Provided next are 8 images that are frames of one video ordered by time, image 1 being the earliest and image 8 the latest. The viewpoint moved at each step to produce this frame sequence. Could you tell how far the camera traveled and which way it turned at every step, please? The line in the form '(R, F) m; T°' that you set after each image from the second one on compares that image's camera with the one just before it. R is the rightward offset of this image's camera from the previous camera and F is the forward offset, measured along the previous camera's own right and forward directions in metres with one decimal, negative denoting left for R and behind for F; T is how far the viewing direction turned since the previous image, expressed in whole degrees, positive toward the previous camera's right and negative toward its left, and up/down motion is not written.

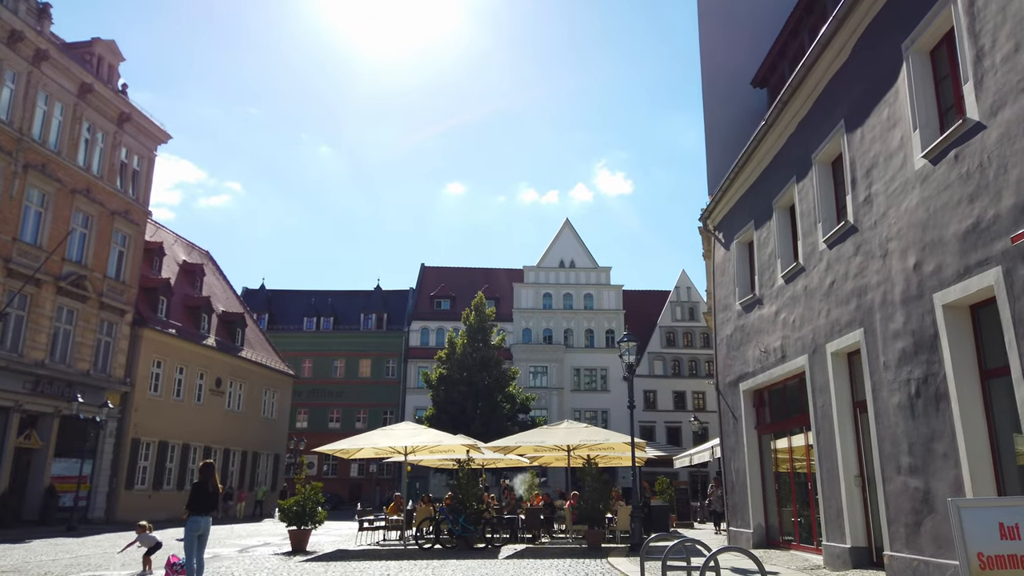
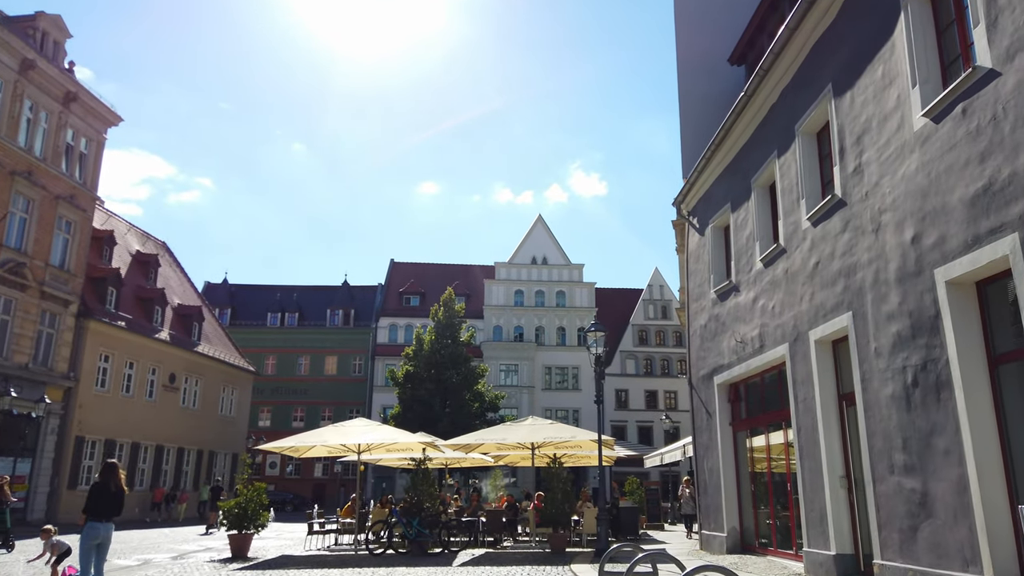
(+0.3, +1.1) m; +2°
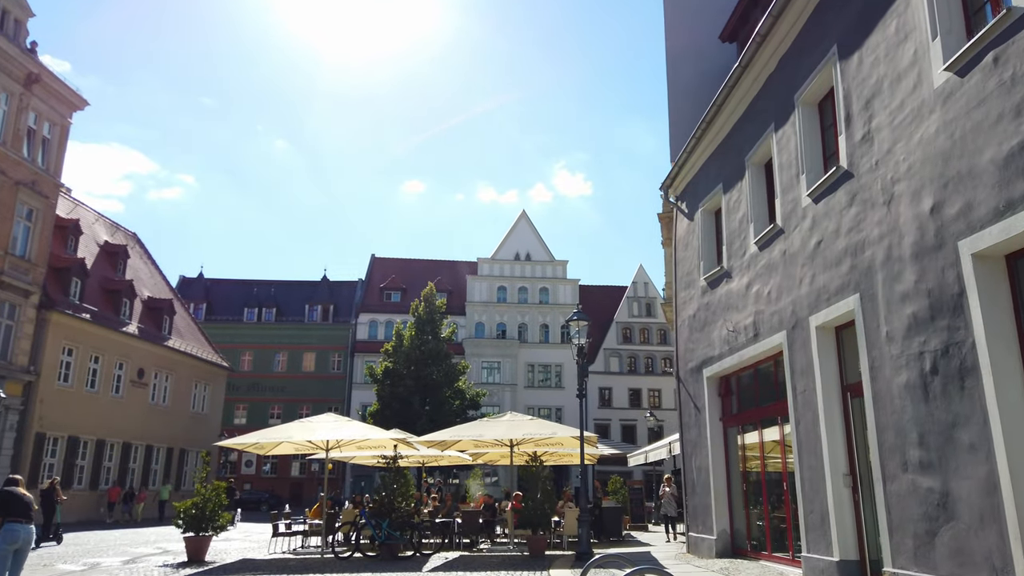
(+0.1, +0.9) m; +1°
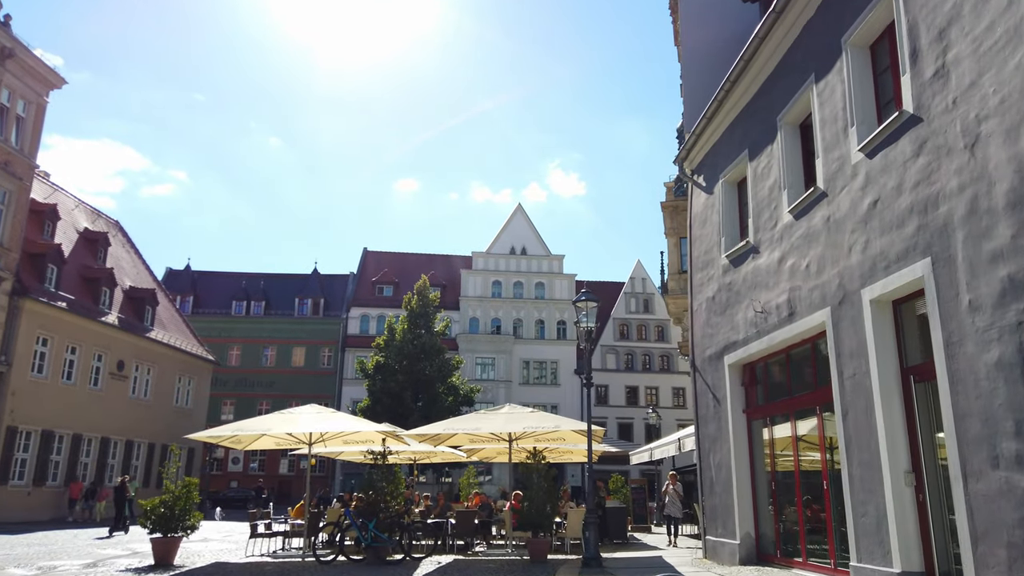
(-0.1, +1.3) m; +1°
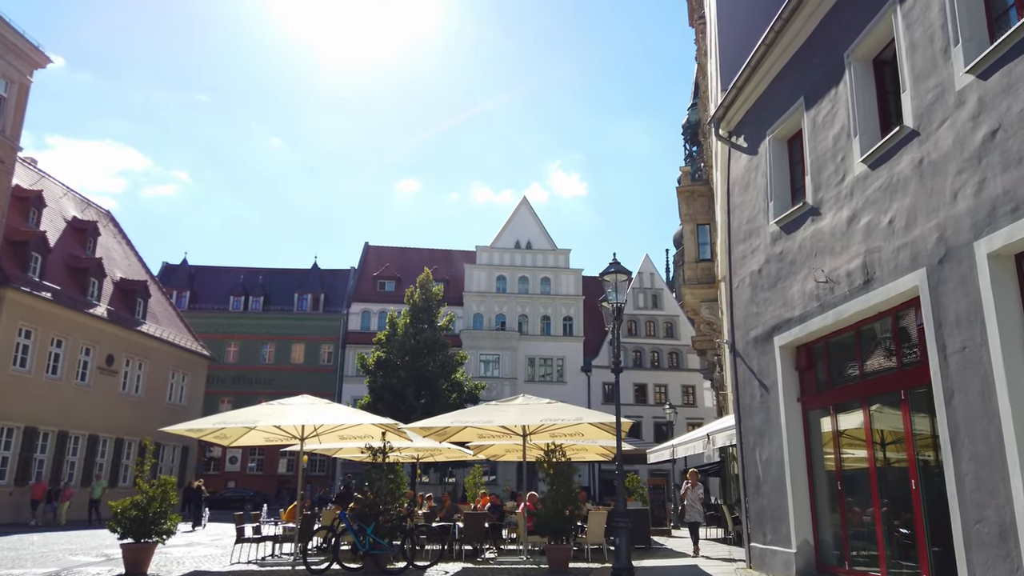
(-0.2, +1.5) m; 0°
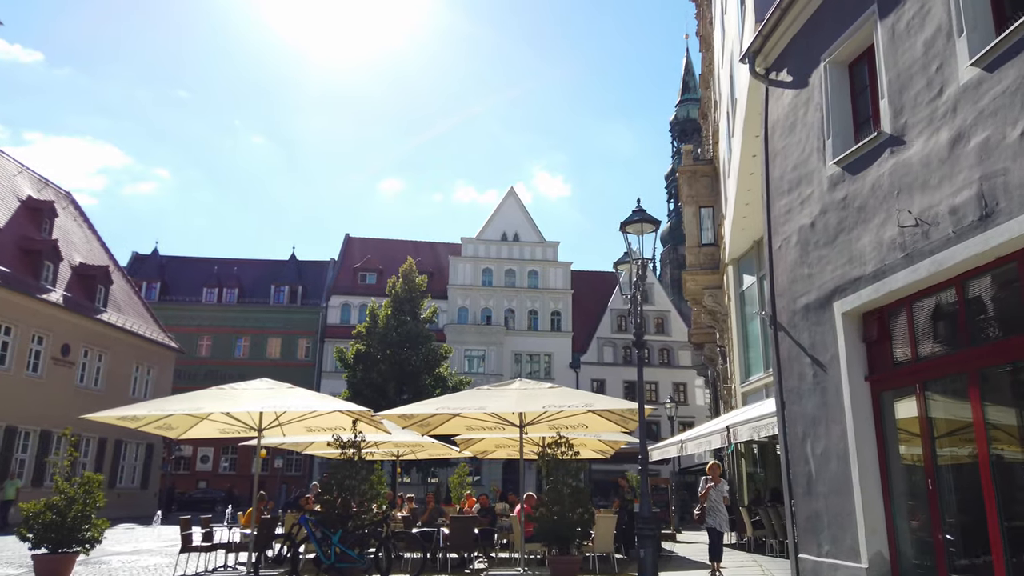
(-0.2, +2.0) m; +1°
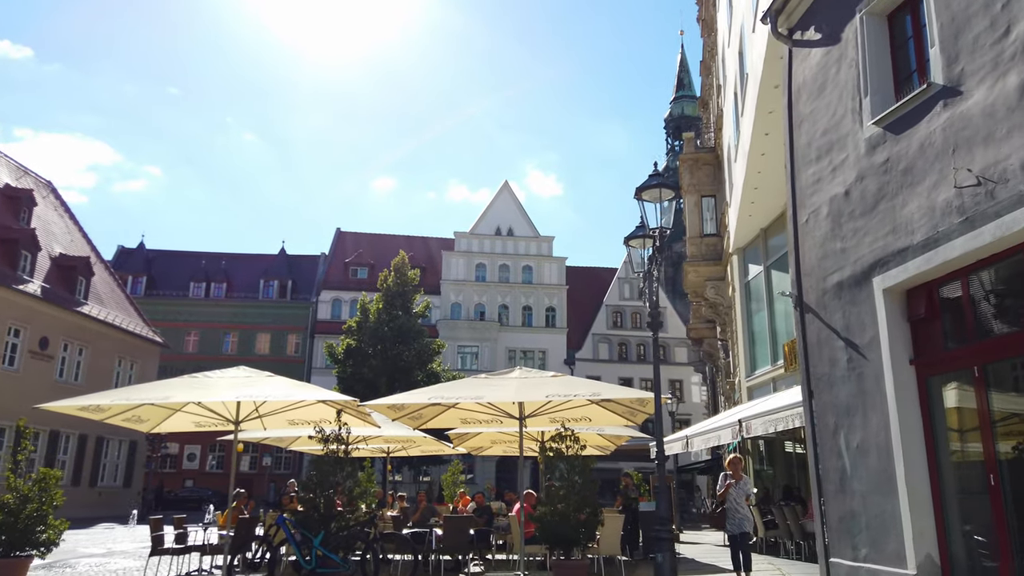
(-0.1, +0.9) m; +1°
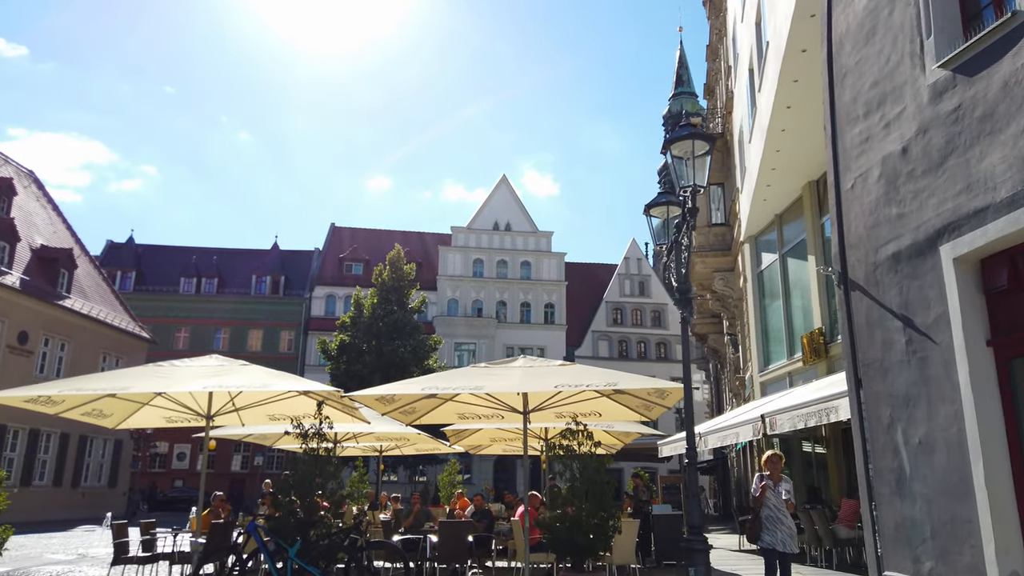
(-0.1, +1.1) m; 0°
